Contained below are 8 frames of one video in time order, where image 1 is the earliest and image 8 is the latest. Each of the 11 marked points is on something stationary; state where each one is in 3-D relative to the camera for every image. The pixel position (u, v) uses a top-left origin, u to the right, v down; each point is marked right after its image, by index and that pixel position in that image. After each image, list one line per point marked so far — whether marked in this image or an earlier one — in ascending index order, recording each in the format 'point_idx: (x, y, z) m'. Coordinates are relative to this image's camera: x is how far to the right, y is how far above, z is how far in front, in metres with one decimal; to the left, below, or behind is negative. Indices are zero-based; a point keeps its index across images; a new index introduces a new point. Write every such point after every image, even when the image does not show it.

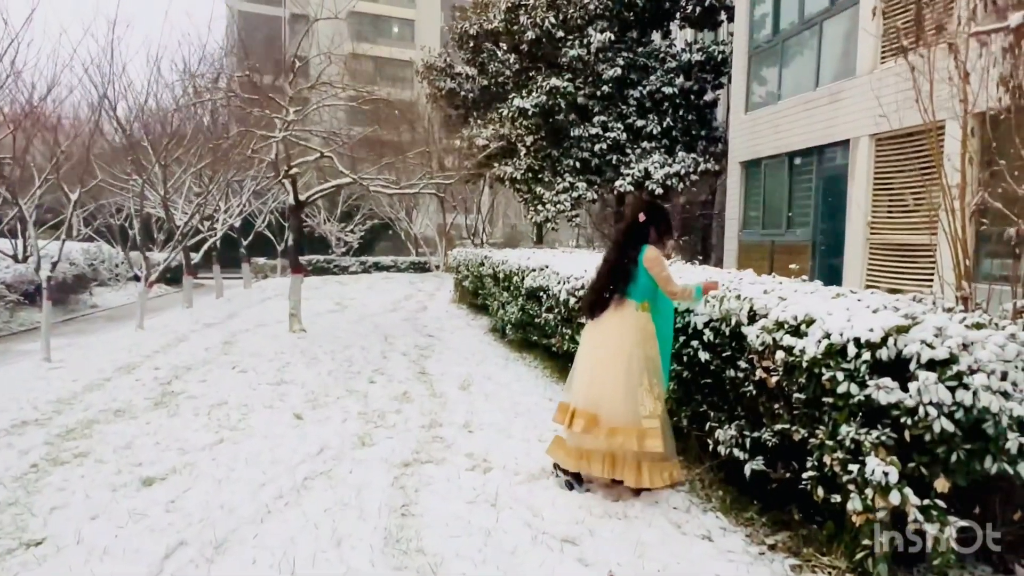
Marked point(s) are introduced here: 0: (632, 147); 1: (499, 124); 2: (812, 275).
0: (+2.8, +3.2, +16.0) m
1: (-0.3, +4.0, +17.1) m
2: (+4.5, +0.2, +10.4) m
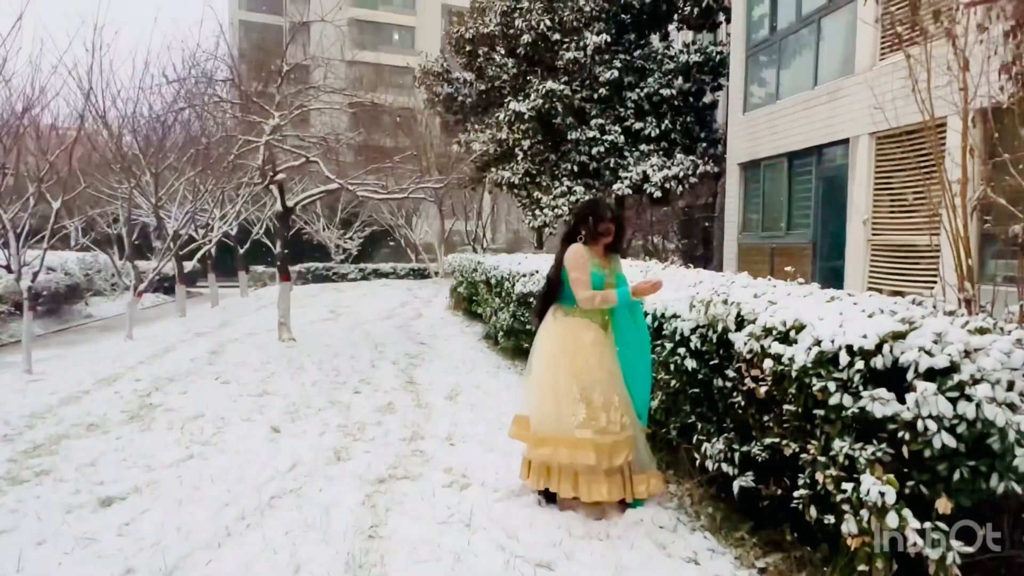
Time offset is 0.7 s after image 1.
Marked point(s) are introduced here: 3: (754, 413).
0: (+2.7, +3.1, +15.8) m
1: (-0.4, +3.9, +16.9) m
2: (+4.4, +0.2, +10.1) m
3: (+1.1, -0.6, +3.2) m
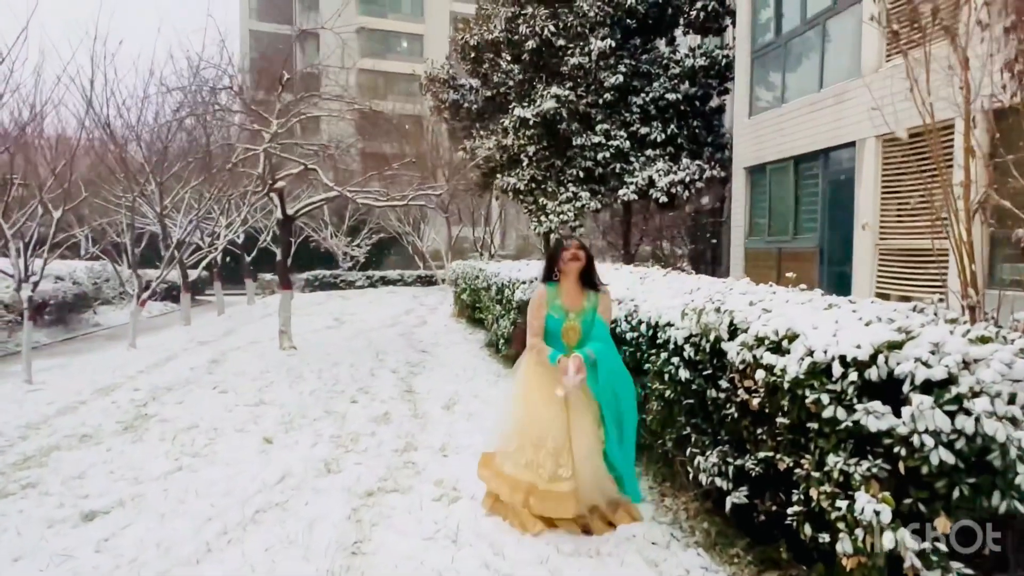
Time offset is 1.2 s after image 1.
0: (+2.8, +3.0, +15.7) m
1: (-0.3, +3.7, +16.8) m
2: (+4.4, +0.1, +10.0) m
3: (+1.0, -0.6, +3.1) m
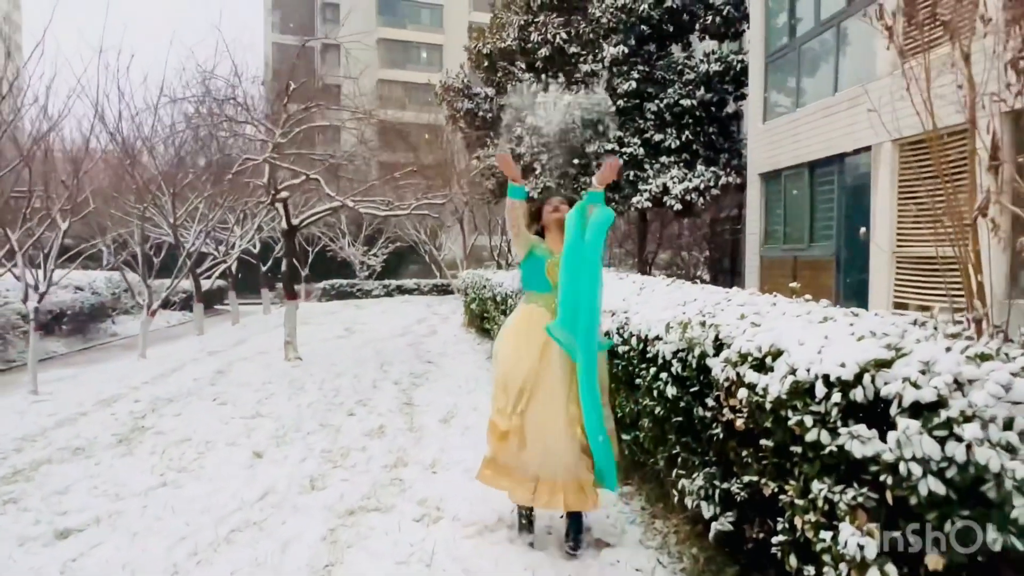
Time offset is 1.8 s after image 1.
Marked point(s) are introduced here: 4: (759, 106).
0: (+3.1, +2.8, +15.5) m
1: (+0.1, +3.5, +16.7) m
2: (+4.5, -0.1, +9.7) m
3: (+0.9, -0.7, +2.9) m
4: (+4.2, +3.1, +11.9) m
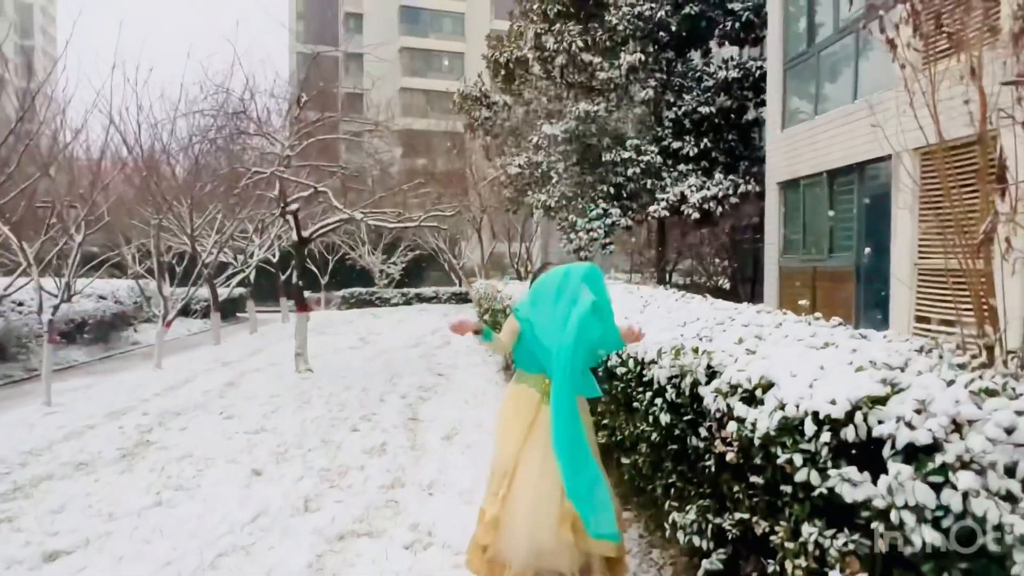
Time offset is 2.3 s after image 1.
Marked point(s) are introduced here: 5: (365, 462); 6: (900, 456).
0: (+3.4, +2.6, +15.3) m
1: (+0.5, +3.3, +16.7) m
2: (+4.7, -0.2, +9.4) m
3: (+0.8, -0.8, +2.7) m
4: (+4.5, +2.9, +11.7) m
5: (-1.1, -1.3, +5.4) m
6: (+1.1, -0.5, +2.0) m
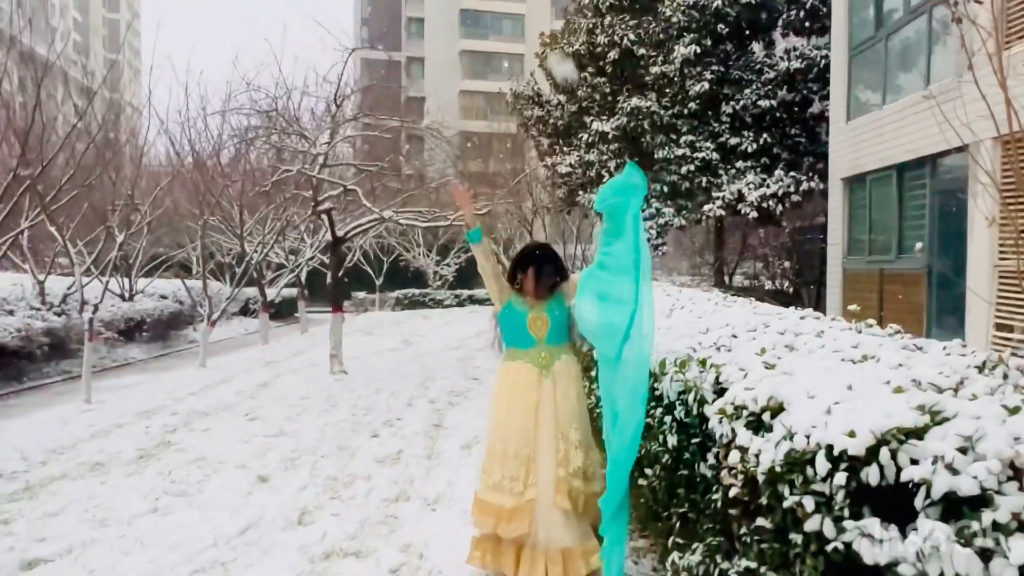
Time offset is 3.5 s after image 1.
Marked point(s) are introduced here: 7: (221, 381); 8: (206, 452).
0: (+4.5, +2.5, +14.6) m
1: (+1.6, +3.2, +16.2) m
2: (+5.2, -0.3, +8.6) m
3: (+0.7, -0.8, +2.3) m
4: (+5.2, +2.9, +10.9) m
5: (-1.0, -1.3, +5.1) m
6: (+0.9, -0.5, +1.5) m
7: (-4.0, -1.3, +9.5) m
8: (-2.5, -1.4, +5.7) m
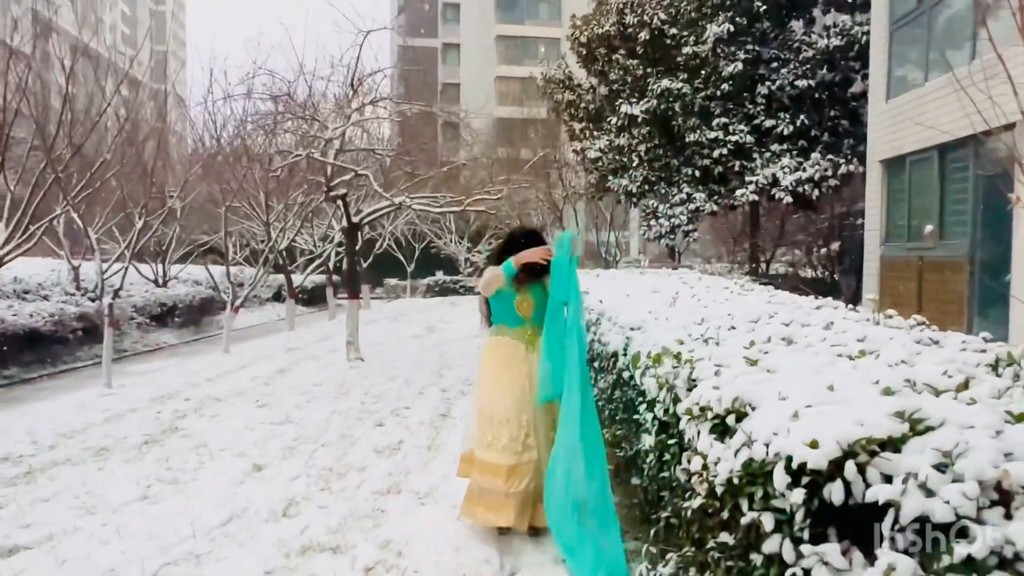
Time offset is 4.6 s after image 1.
0: (+5.0, +2.8, +14.1) m
1: (+2.3, +3.5, +15.8) m
2: (+5.4, -0.1, +8.1) m
3: (+0.6, -0.7, +2.1) m
4: (+5.5, +3.0, +10.3) m
5: (-1.0, -1.2, +5.0) m
6: (+0.7, -0.5, +1.3) m
7: (-3.7, -1.1, +9.5) m
8: (-2.5, -1.2, +5.7) m
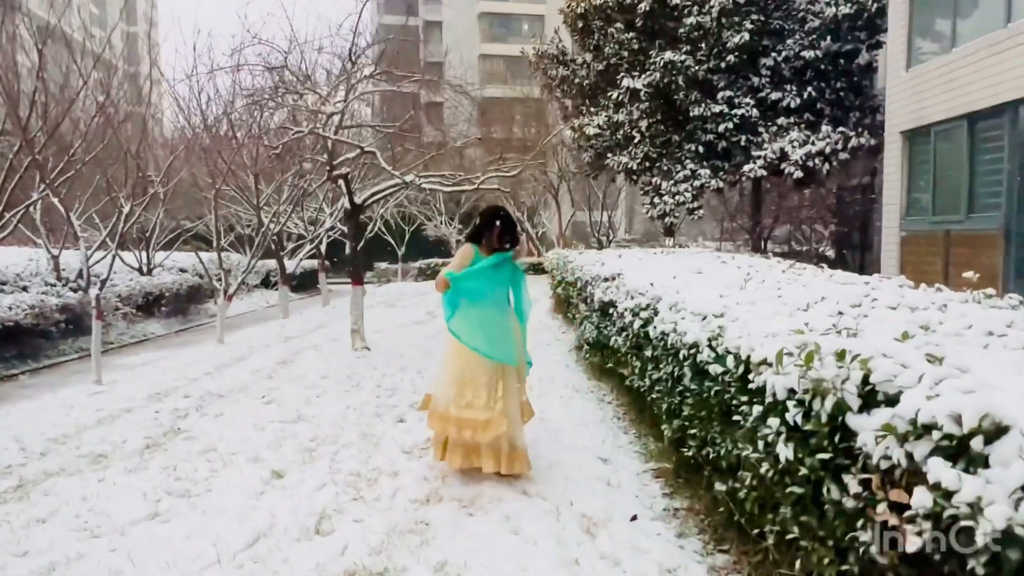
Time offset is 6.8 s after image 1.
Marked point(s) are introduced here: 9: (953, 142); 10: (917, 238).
0: (+5.0, +3.2, +13.7) m
1: (+2.2, +3.9, +15.4) m
2: (+5.5, +0.2, +7.8) m
3: (+0.9, -0.7, +1.7) m
4: (+5.6, +3.4, +9.9) m
5: (-0.7, -1.1, +4.5) m
6: (+1.1, -0.4, +0.9) m
7: (-3.5, -0.9, +9.0) m
8: (-2.2, -1.2, +5.2) m
9: (+5.6, +1.8, +8.8) m
10: (+5.6, +0.7, +9.6) m
